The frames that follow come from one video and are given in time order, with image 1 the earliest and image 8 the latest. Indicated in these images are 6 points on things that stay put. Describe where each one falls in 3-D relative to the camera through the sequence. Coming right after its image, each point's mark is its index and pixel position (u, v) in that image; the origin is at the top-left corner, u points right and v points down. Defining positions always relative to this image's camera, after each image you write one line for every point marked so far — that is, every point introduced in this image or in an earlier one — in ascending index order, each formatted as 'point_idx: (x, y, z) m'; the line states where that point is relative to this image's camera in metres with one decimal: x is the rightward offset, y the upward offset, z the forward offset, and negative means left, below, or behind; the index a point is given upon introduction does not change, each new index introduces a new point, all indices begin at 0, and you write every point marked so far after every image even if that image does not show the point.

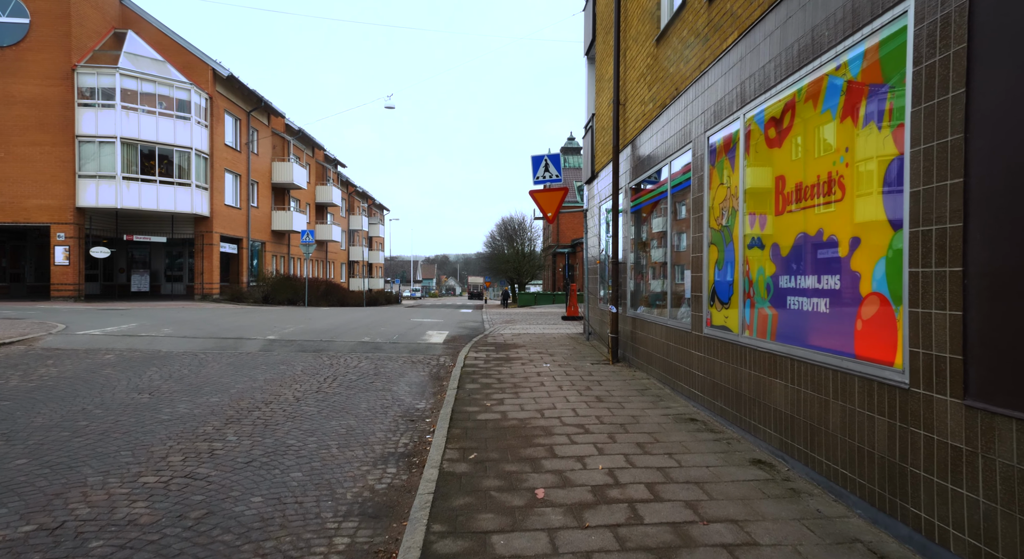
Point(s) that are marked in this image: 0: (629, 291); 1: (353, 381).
0: (+1.8, -0.2, +9.7) m
1: (-2.0, -1.3, +8.3) m
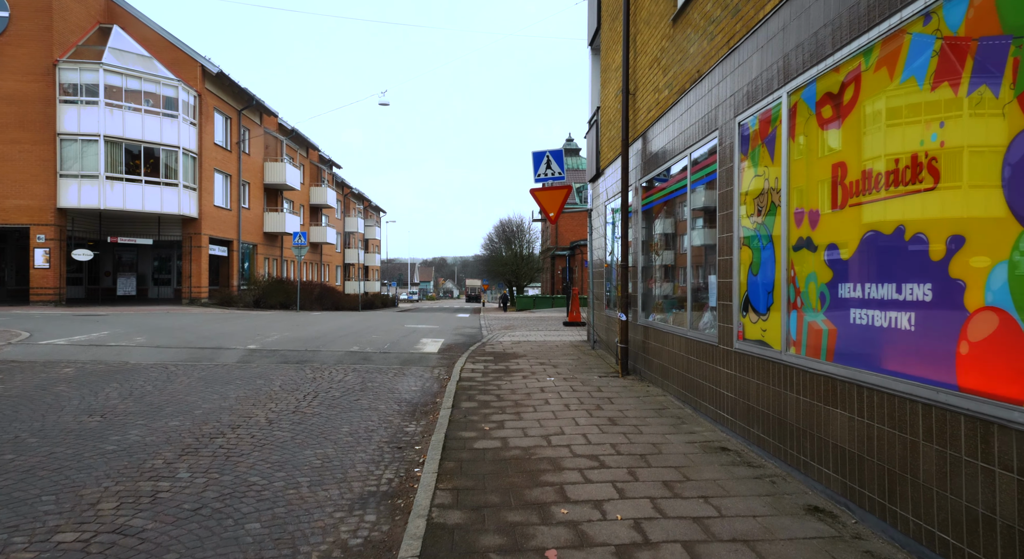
0: (+1.8, -0.2, +8.9) m
1: (-2.0, -1.3, +7.4) m
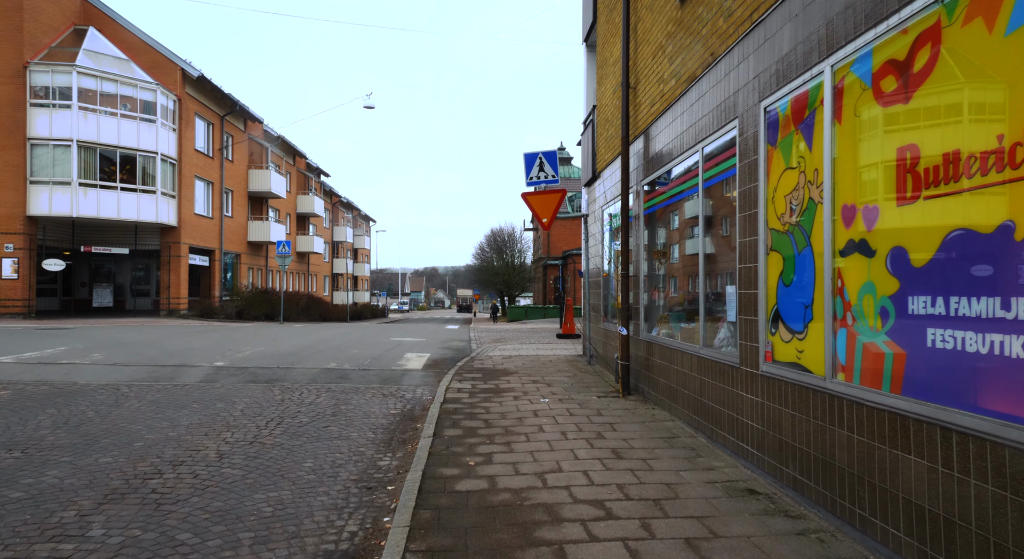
0: (+1.6, -0.4, +8.1) m
1: (-2.1, -1.5, +6.6) m
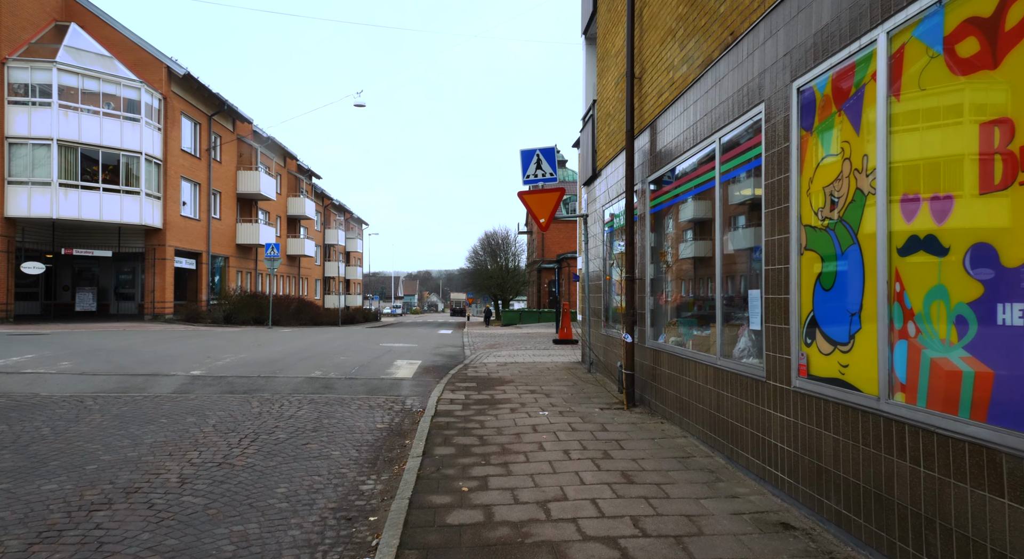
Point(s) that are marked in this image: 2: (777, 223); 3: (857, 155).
0: (+1.6, -0.4, +7.6) m
1: (-2.1, -1.5, +6.0) m
2: (+1.7, +0.4, +4.3) m
3: (+1.8, +0.7, +3.4) m
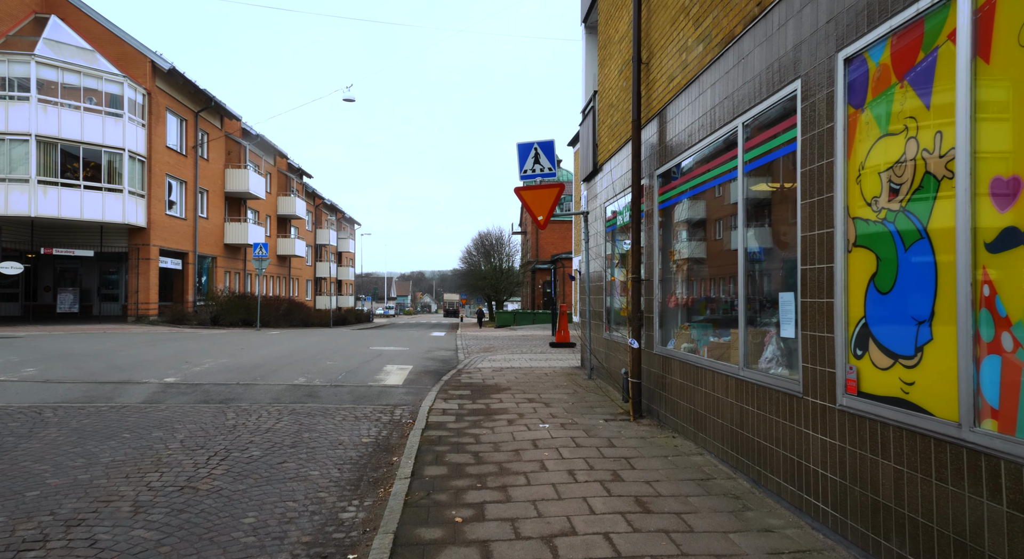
0: (+1.6, -0.4, +7.0) m
1: (-2.2, -1.5, +5.4) m
2: (+1.7, +0.4, +3.7) m
3: (+1.8, +0.7, +2.9) m
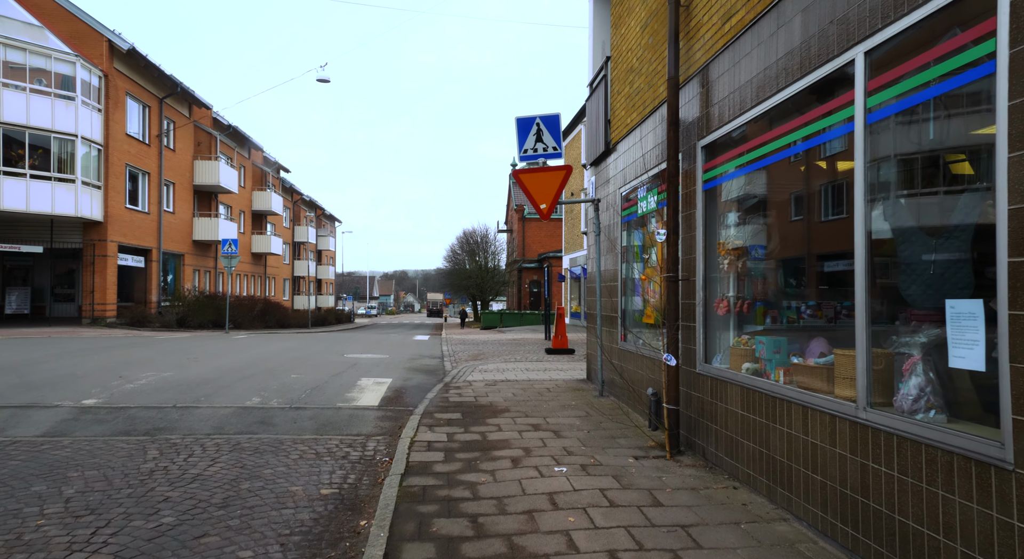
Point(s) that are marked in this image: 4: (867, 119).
0: (+1.6, -0.4, +5.6) m
1: (-2.1, -1.5, +3.8) m
2: (+1.8, +0.3, +2.2) m
3: (+2.0, +0.7, +1.4) m
4: (+1.9, +0.8, +3.0) m
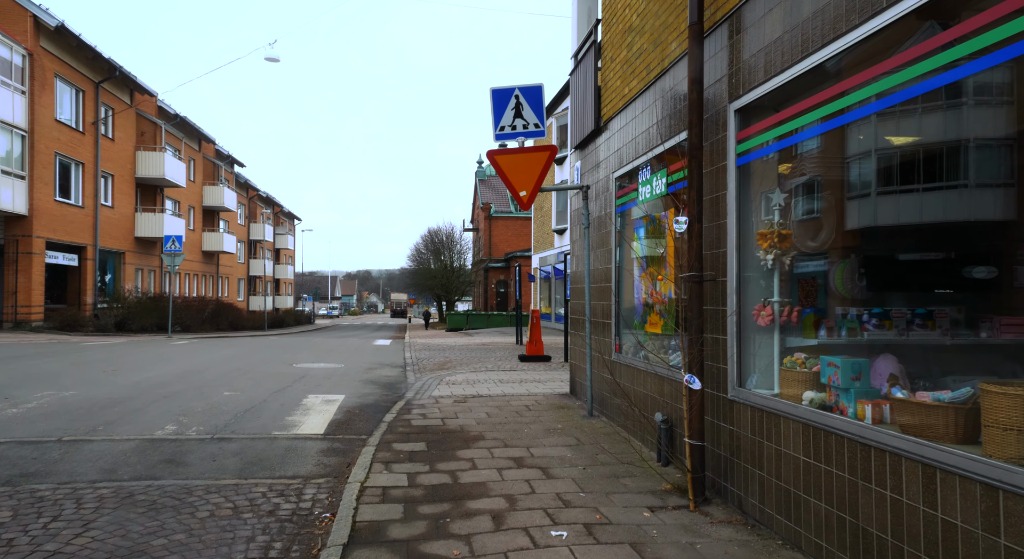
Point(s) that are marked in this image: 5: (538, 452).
0: (+1.5, -0.4, +4.3) m
1: (-2.1, -1.5, +2.4) m
2: (+1.9, +0.3, +1.0) m
3: (+2.1, +0.7, +0.2) m
4: (+1.9, +0.8, +1.8) m
5: (+0.2, -1.5, +5.7) m
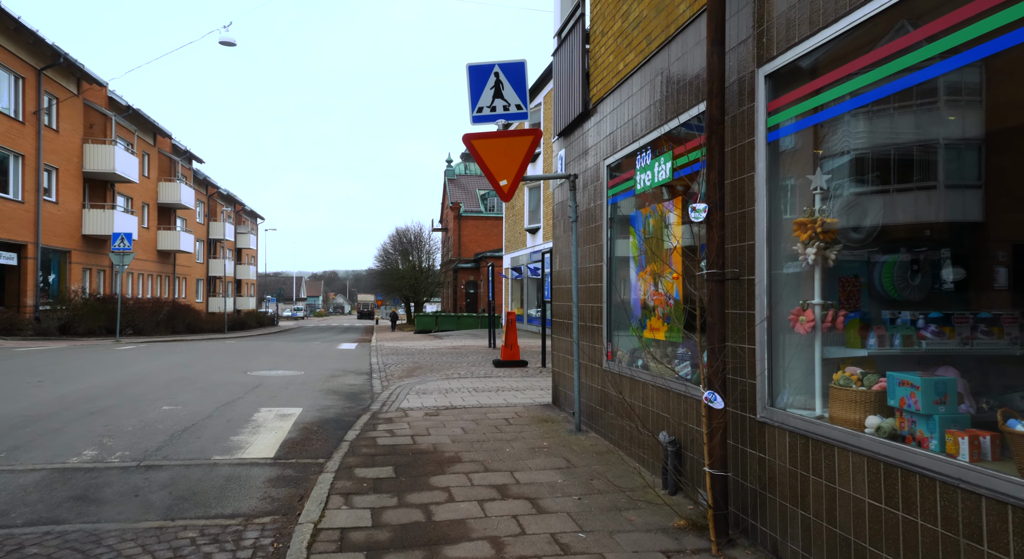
0: (+1.4, -0.4, +3.6) m
1: (-2.1, -1.5, +1.5) m
2: (+2.0, +0.4, +0.4) m
3: (+2.2, +0.7, -0.5) m
4: (+1.9, +0.9, +1.1) m
5: (+0.1, -1.5, +4.9) m
